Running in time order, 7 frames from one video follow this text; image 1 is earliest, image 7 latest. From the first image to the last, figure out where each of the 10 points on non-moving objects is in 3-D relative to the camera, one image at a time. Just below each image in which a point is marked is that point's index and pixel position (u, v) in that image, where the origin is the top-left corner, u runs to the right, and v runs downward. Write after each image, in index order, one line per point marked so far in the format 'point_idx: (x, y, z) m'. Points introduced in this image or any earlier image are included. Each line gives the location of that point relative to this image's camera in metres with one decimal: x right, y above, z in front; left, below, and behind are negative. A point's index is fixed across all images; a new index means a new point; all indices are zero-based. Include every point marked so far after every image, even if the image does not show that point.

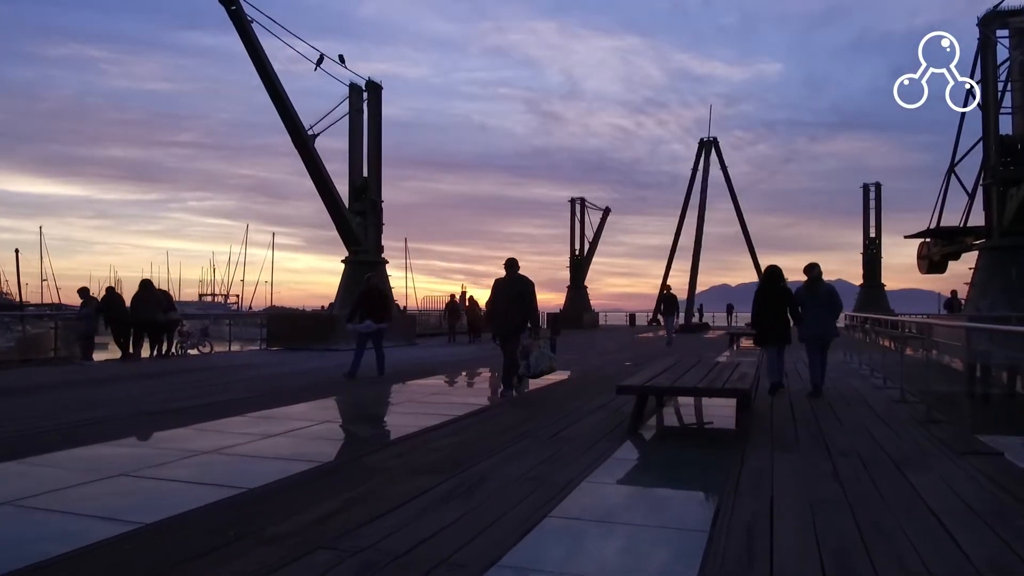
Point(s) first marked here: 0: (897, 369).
0: (+5.1, -1.1, +11.4) m
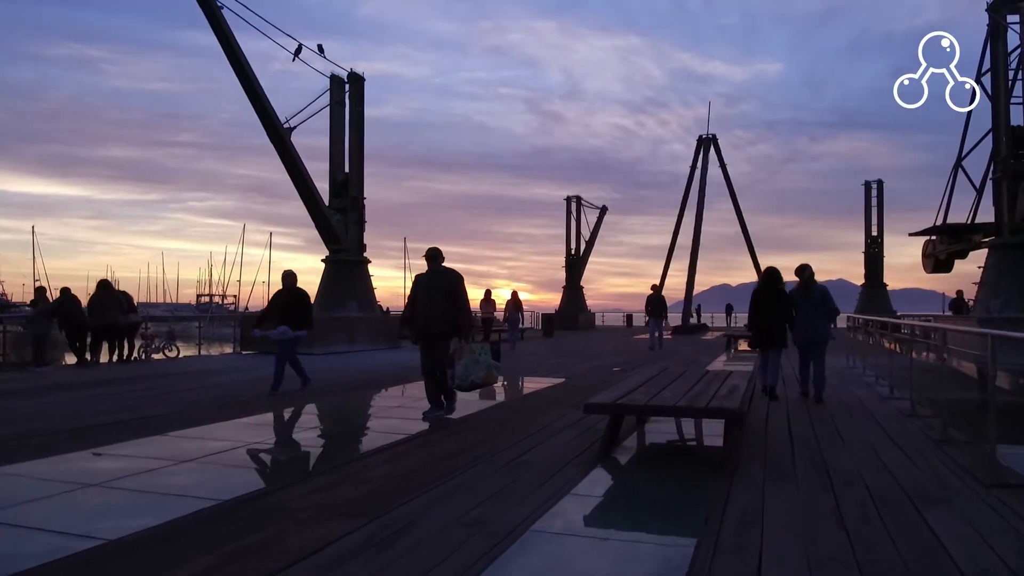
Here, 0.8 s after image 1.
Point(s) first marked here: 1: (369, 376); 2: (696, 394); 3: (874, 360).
0: (+4.8, -1.1, +10.4) m
1: (-2.7, -1.7, +16.2) m
2: (+1.2, -0.7, +5.8) m
3: (+5.7, -1.1, +13.5) m
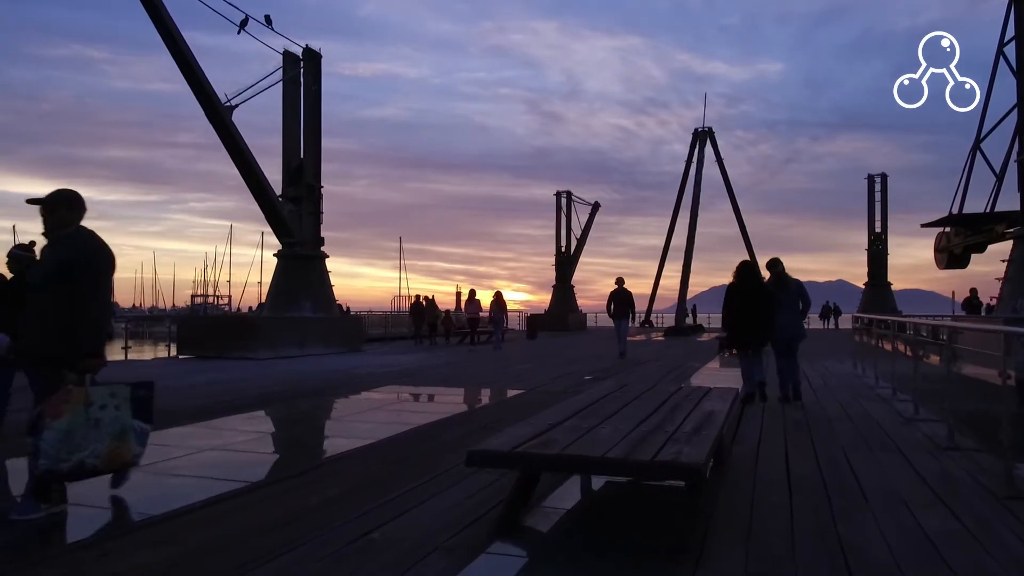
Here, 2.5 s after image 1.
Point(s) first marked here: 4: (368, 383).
0: (+4.2, -1.0, +8.5) m
1: (-3.4, -1.6, +14.2) m
2: (+0.6, -0.7, +3.8) m
3: (+5.1, -1.1, +11.6) m
4: (-2.4, -1.6, +14.3) m
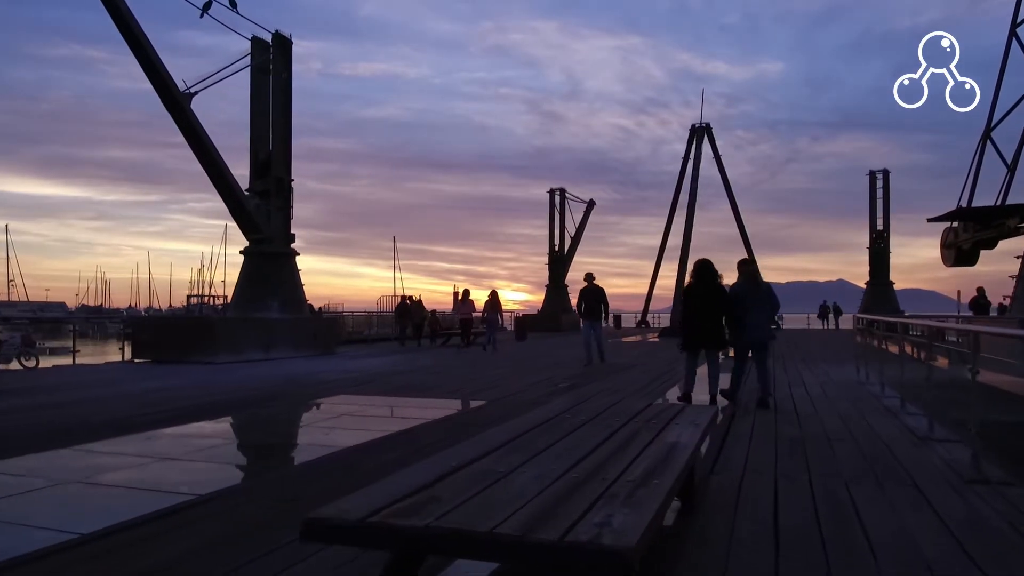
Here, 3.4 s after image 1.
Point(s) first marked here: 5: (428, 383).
0: (+3.7, -1.0, +7.4) m
1: (-3.8, -1.6, +13.1) m
2: (+0.2, -0.6, +2.7) m
3: (+4.7, -1.0, +10.5) m
4: (-2.8, -1.6, +13.2) m
5: (-1.1, -1.3, +11.5) m
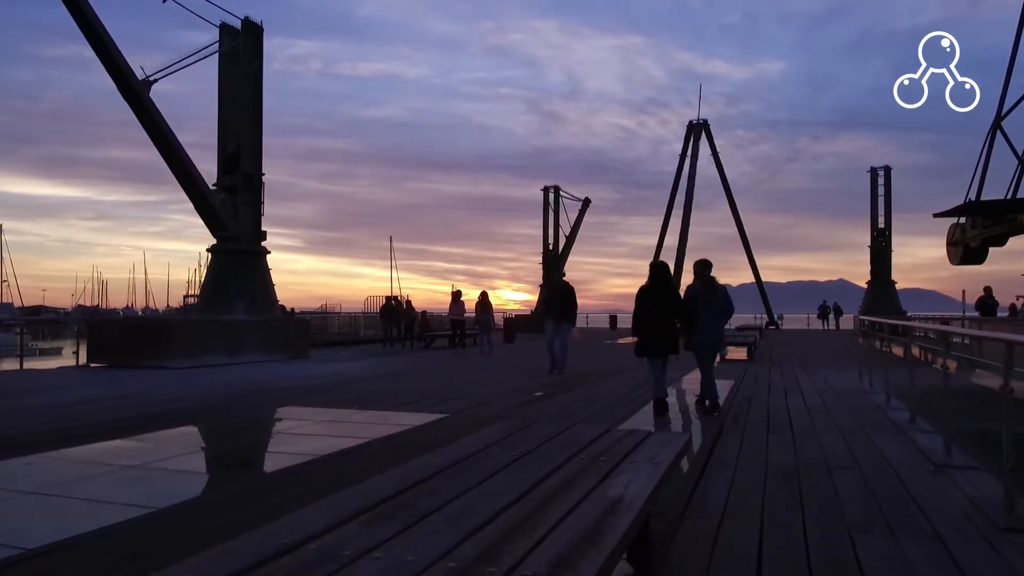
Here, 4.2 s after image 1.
0: (+3.4, -1.0, +6.5) m
1: (-4.1, -1.6, +12.2) m
2: (-0.2, -0.6, +1.8) m
3: (+4.3, -1.0, +9.5) m
4: (-3.1, -1.6, +12.3) m
5: (-1.5, -1.3, +10.6) m
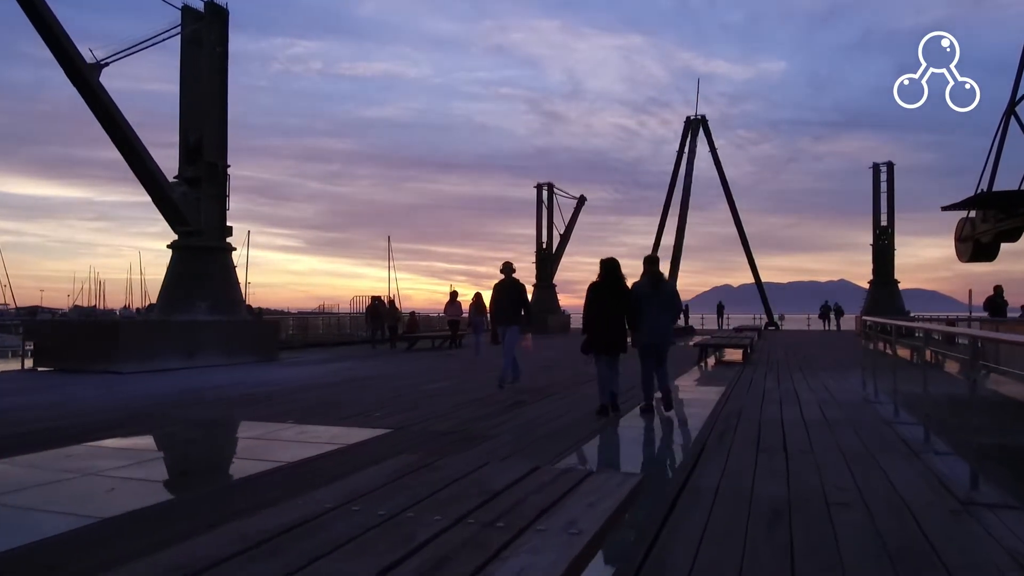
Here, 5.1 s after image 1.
0: (+3.0, -0.9, +5.4) m
1: (-4.5, -1.6, +11.2) m
2: (-0.6, -0.6, +0.8) m
3: (+3.9, -1.0, +8.5) m
4: (-3.5, -1.5, +11.3) m
5: (-1.8, -1.3, +9.5) m
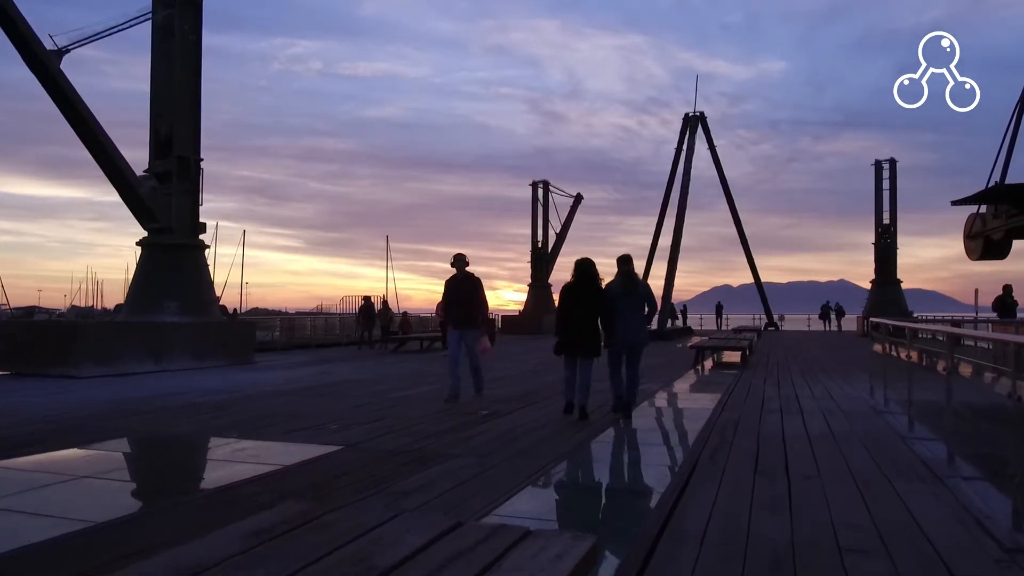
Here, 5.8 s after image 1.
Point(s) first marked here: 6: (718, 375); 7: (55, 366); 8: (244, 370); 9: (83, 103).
0: (+2.8, -0.9, +4.6) m
1: (-4.8, -1.6, +10.4) m
2: (-0.8, -0.6, 0.0) m
3: (+3.7, -1.0, +7.7) m
4: (-3.7, -1.5, +10.5) m
5: (-2.1, -1.3, +8.8) m
6: (+3.2, -1.4, +13.2) m
7: (-7.0, -1.2, +13.1) m
8: (-4.6, -1.5, +14.7) m
9: (-7.1, +3.3, +14.0) m
